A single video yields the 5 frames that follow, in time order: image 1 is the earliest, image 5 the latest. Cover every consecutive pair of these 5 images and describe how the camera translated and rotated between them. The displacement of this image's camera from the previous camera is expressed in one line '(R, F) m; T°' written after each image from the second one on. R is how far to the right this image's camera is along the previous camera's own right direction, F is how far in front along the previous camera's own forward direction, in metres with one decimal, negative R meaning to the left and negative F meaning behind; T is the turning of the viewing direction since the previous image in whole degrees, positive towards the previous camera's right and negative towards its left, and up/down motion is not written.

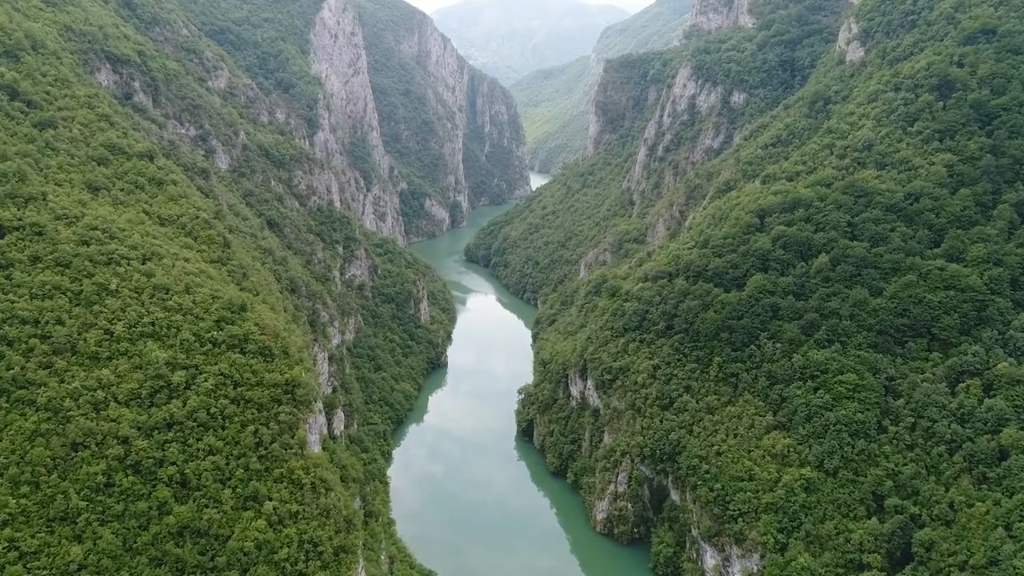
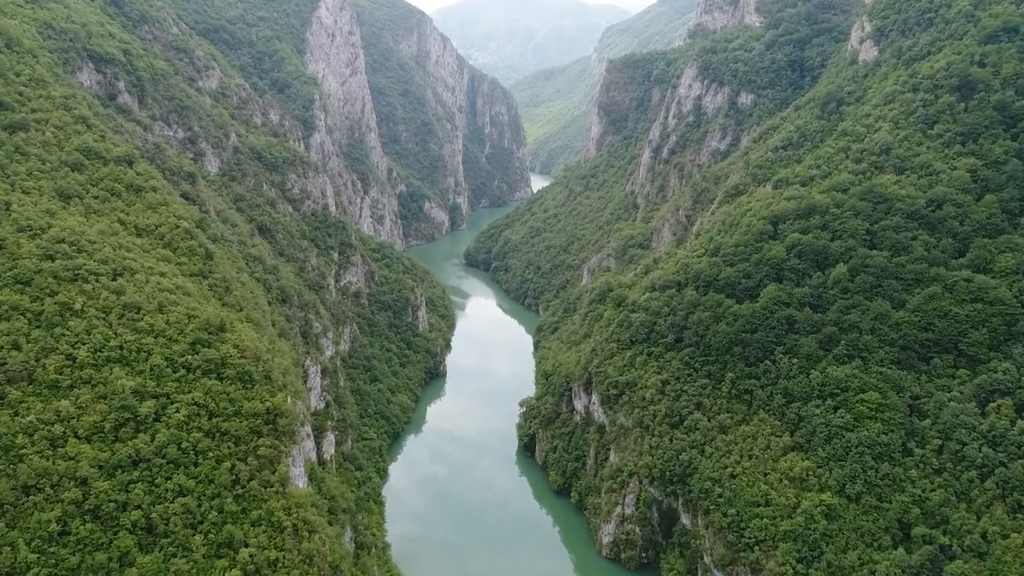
(-0.1, +1.9) m; 0°
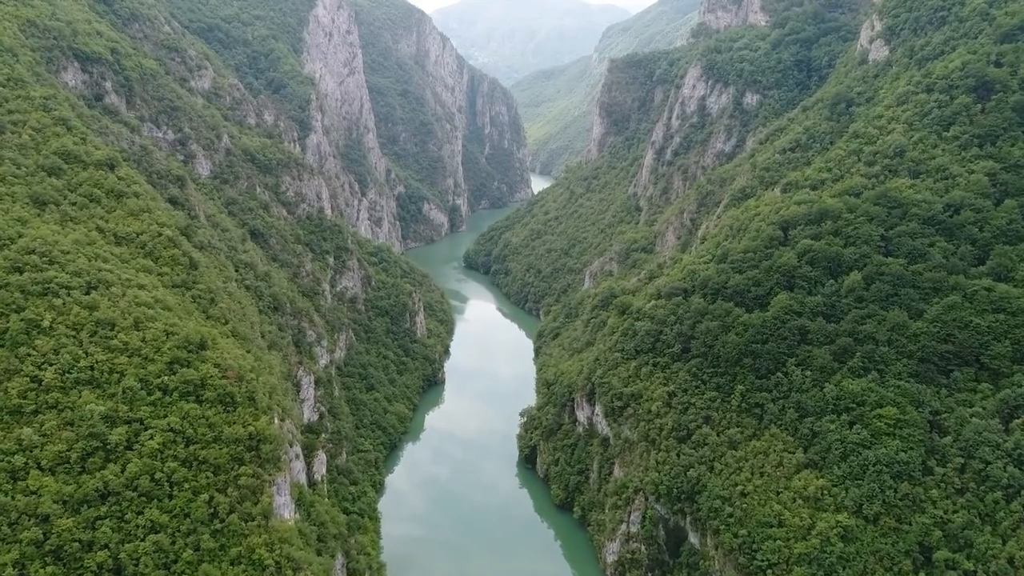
(0.0, +1.4) m; 0°
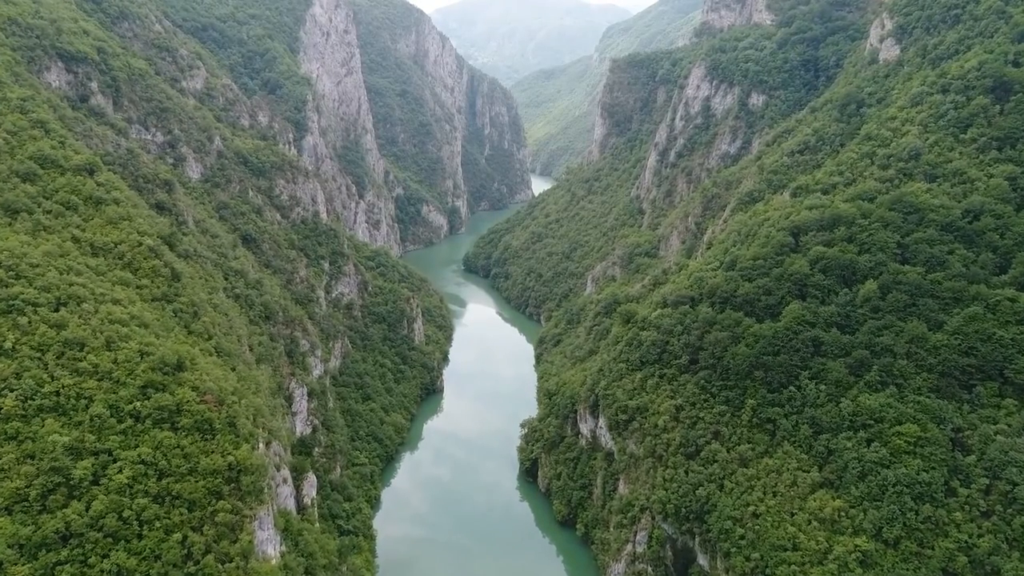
(0.0, +1.5) m; 0°
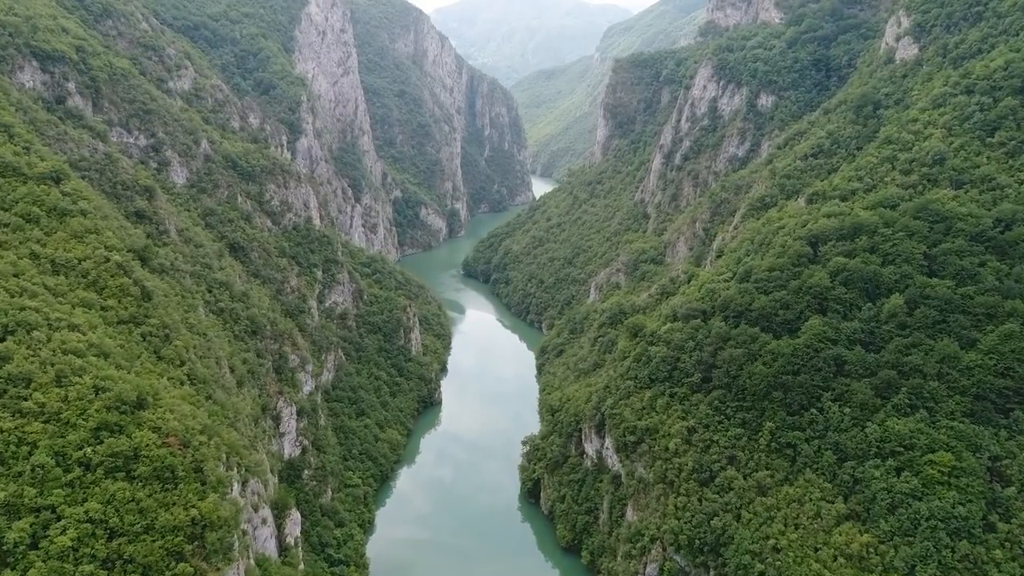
(-0.1, +2.1) m; 0°
